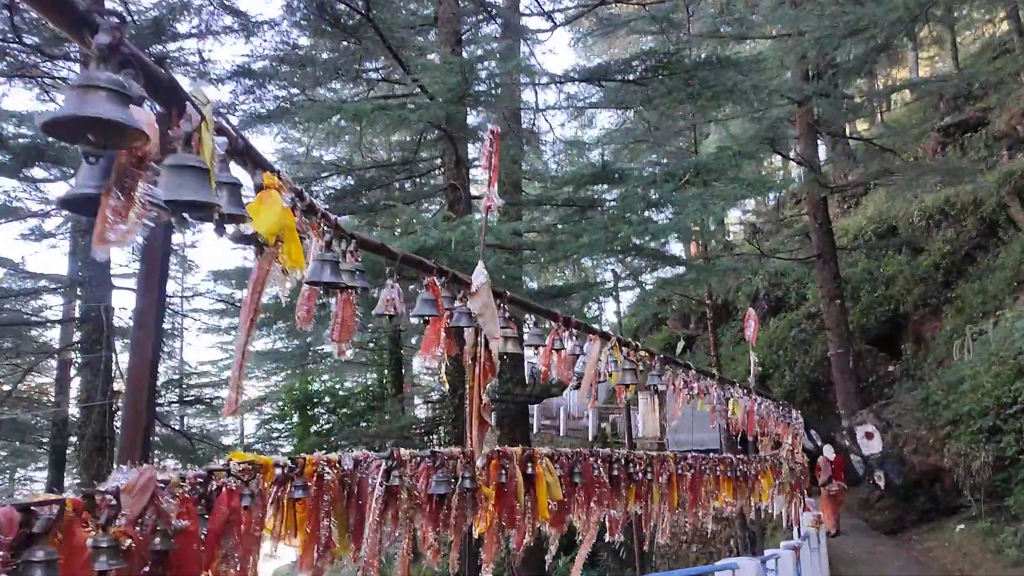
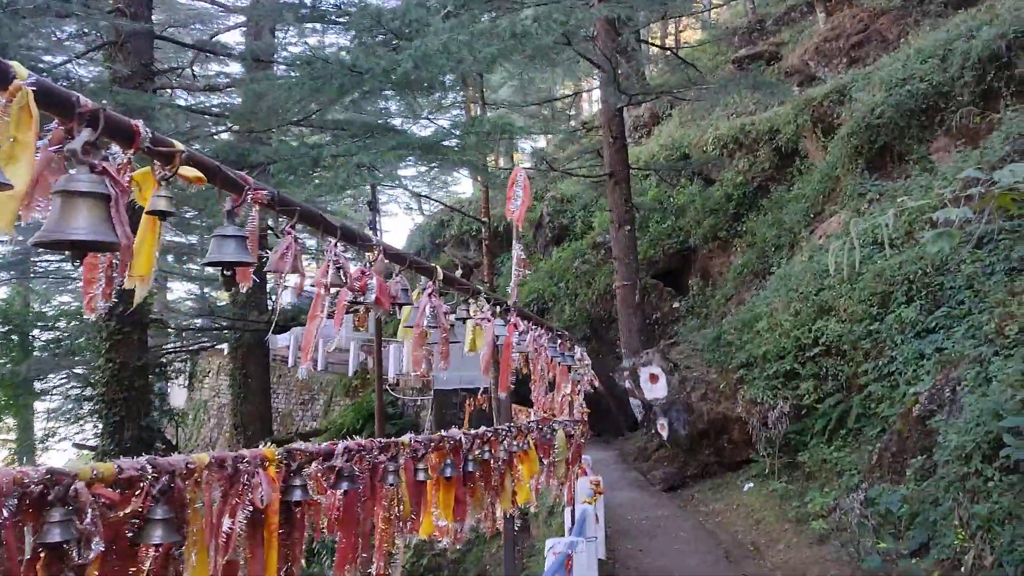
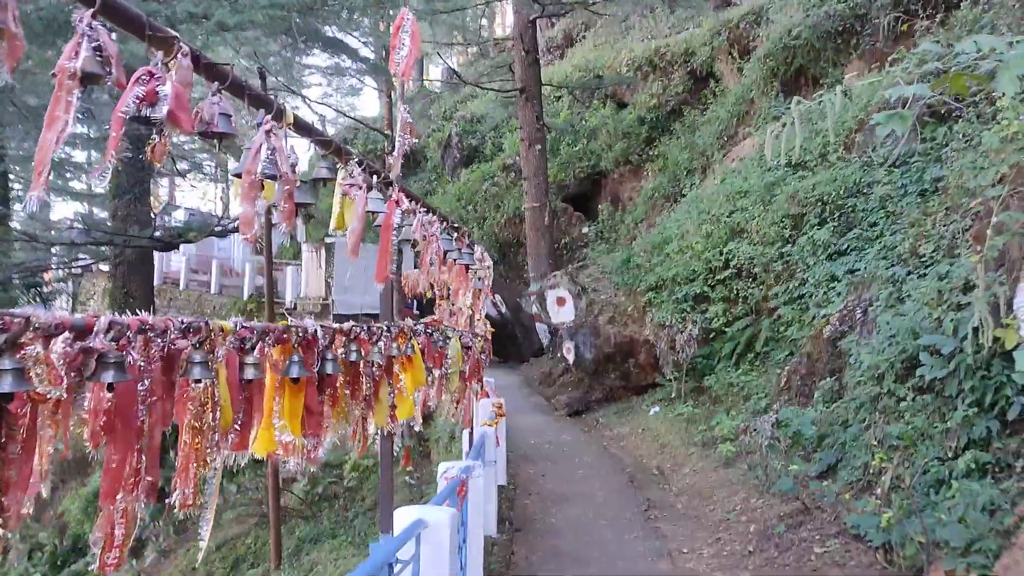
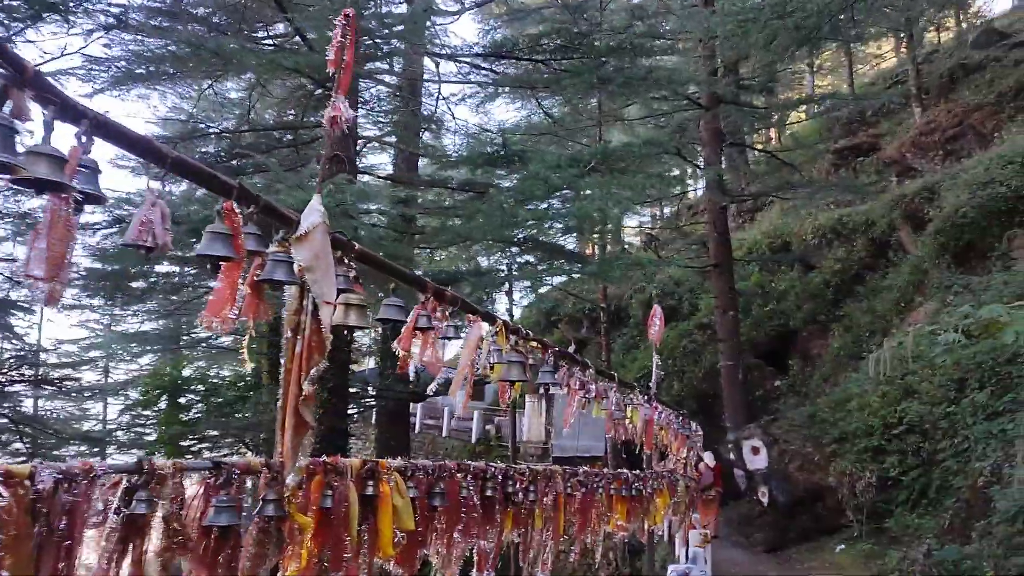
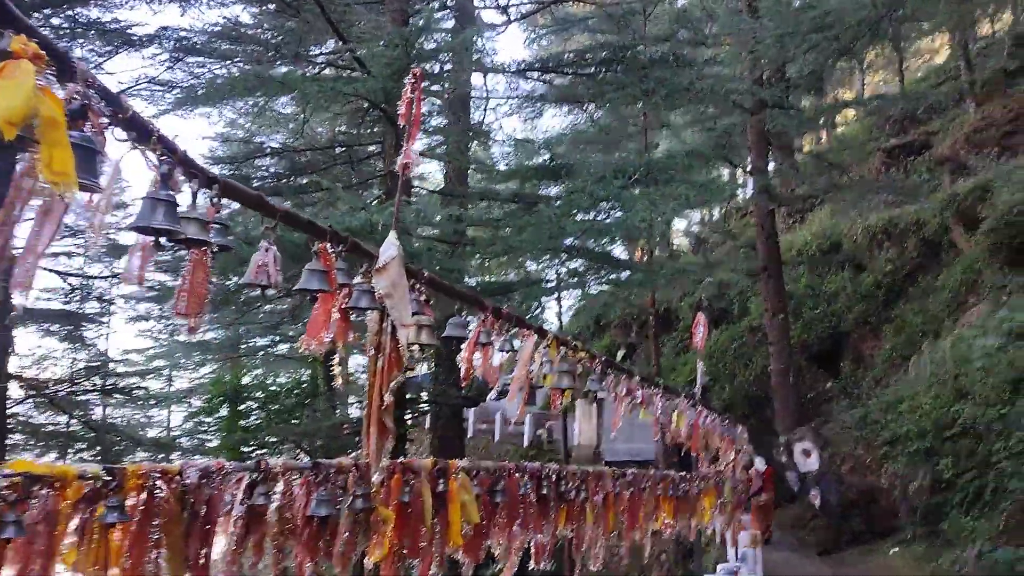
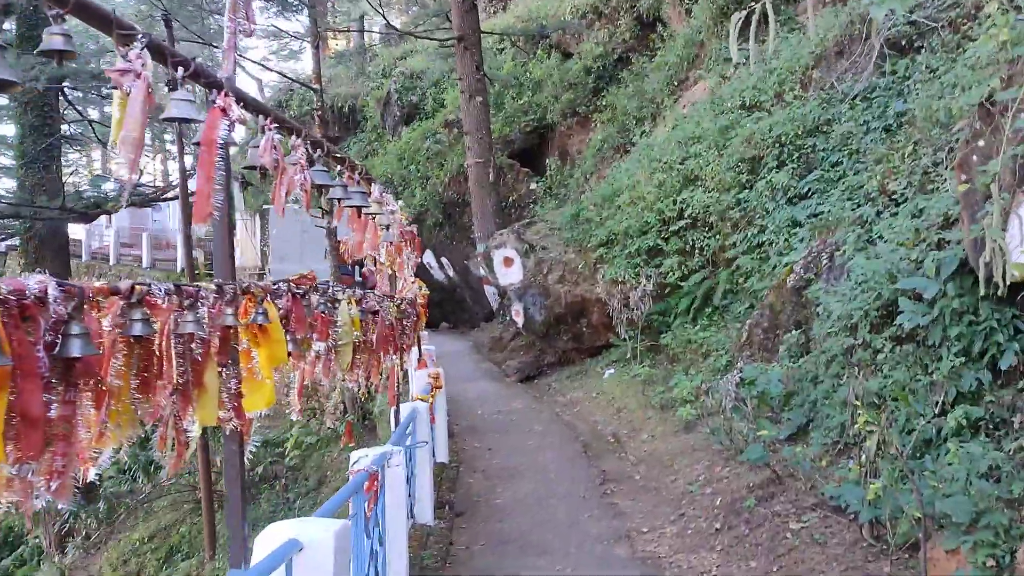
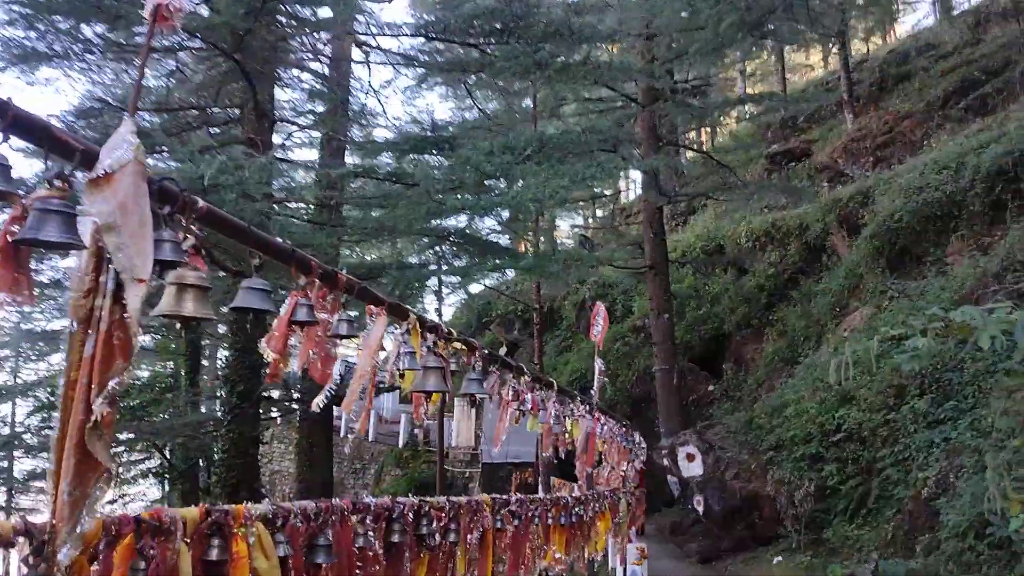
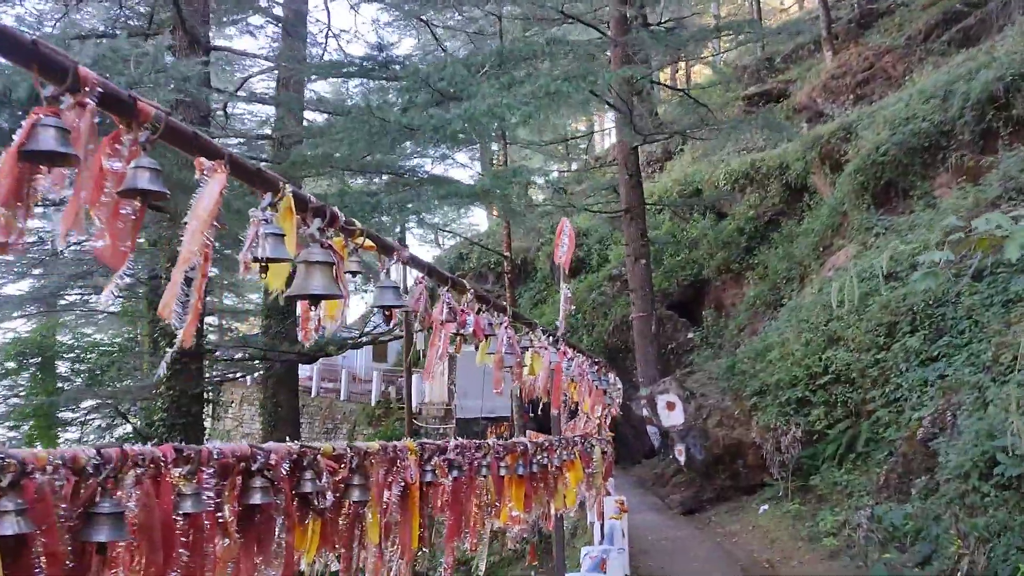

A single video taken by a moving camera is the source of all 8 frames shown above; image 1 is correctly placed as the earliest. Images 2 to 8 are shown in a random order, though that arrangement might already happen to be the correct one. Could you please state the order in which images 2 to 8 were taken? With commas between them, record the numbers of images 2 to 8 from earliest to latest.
5, 4, 7, 8, 2, 3, 6
